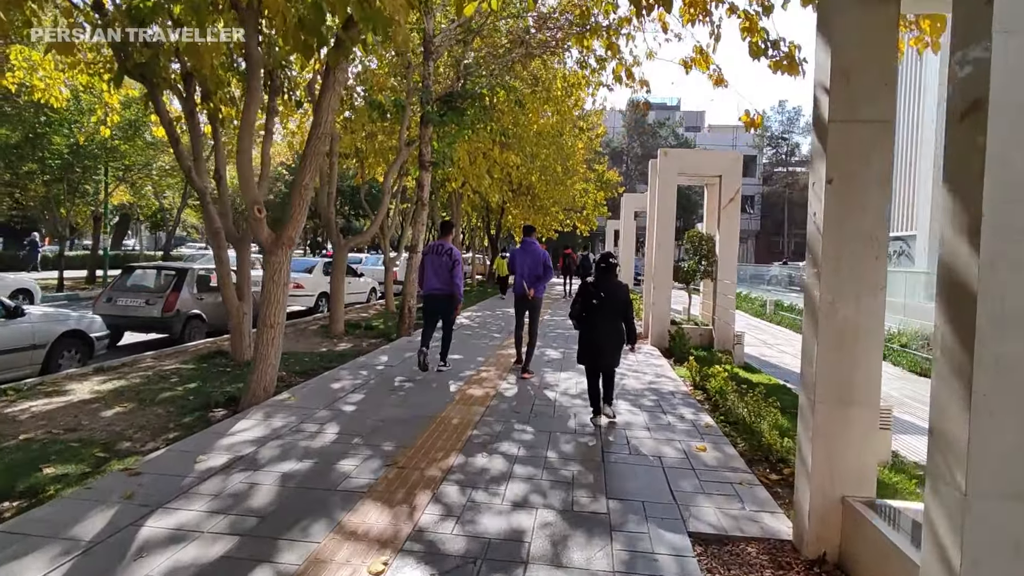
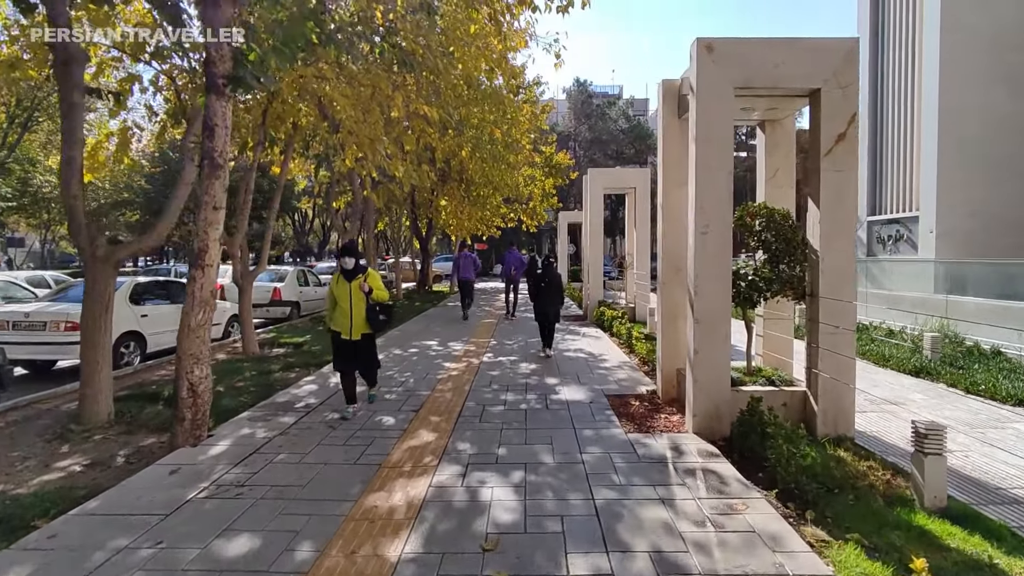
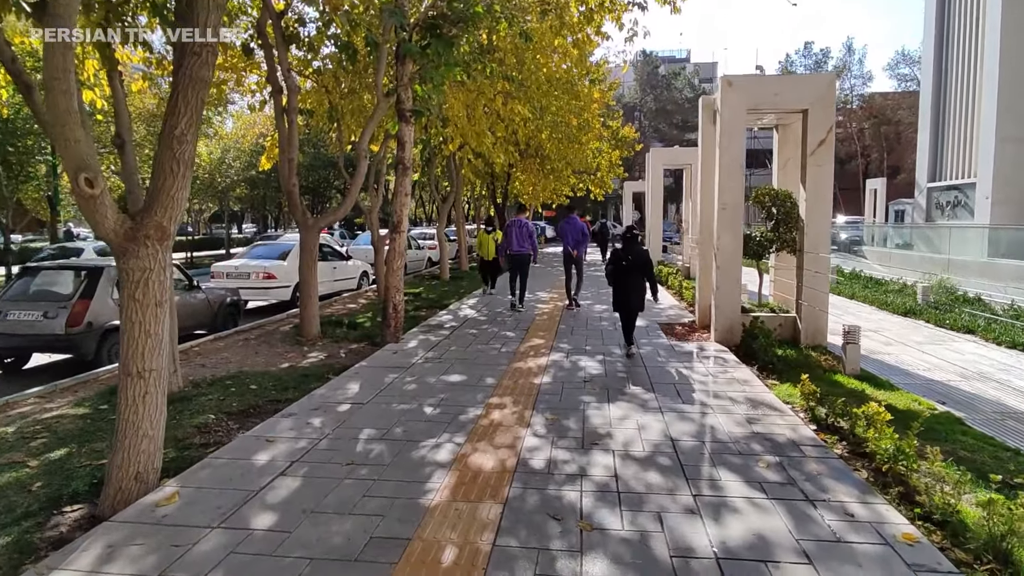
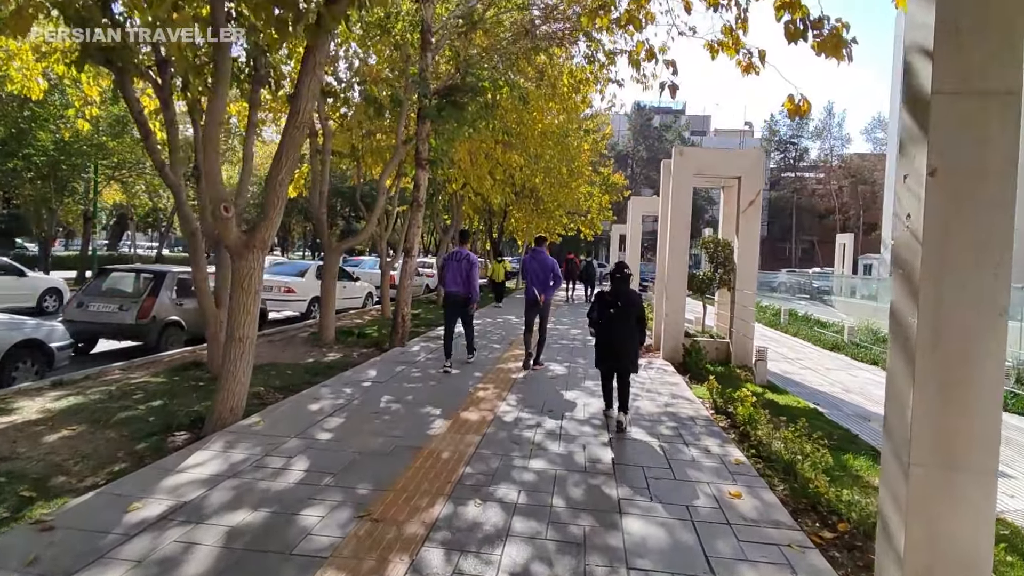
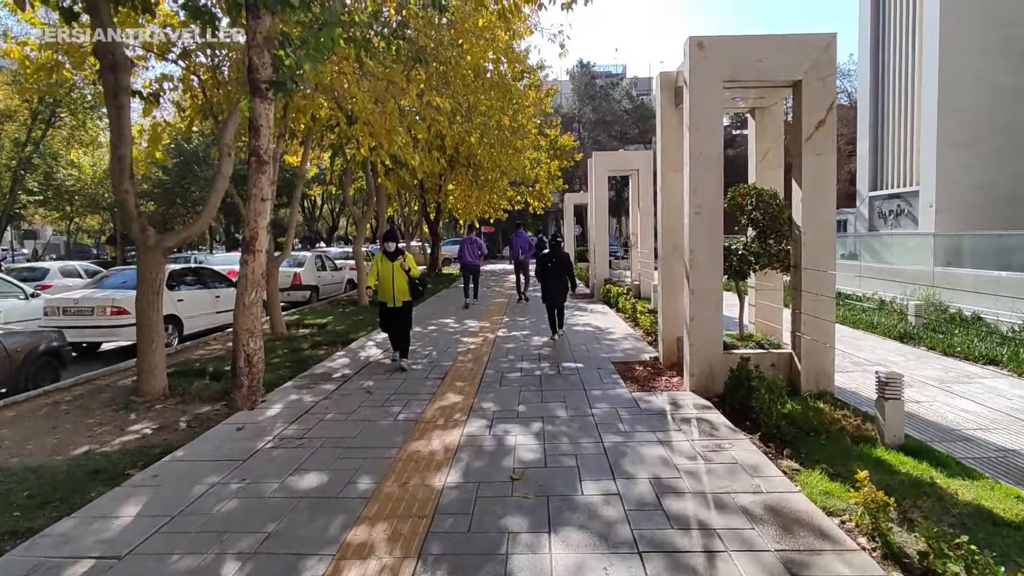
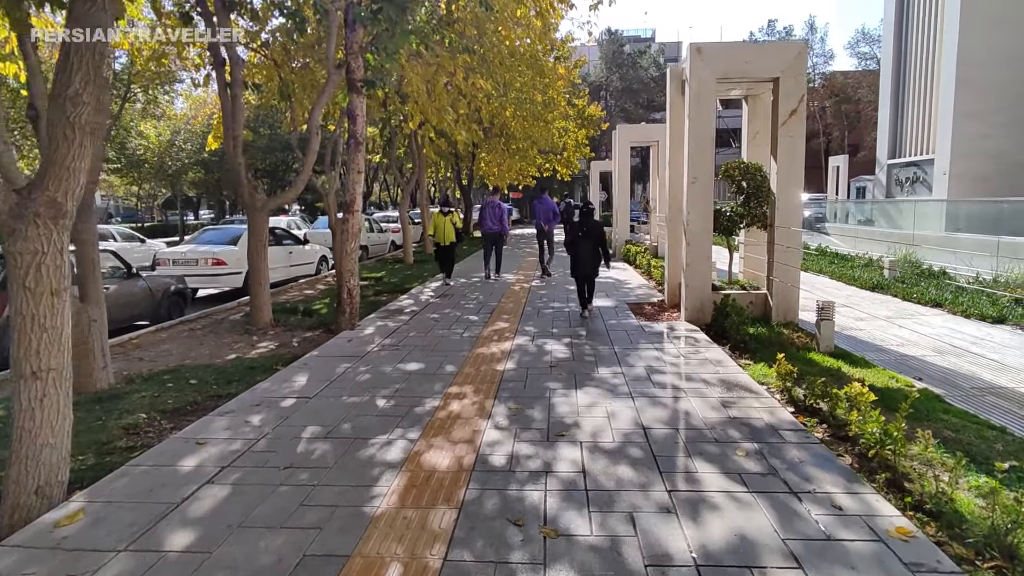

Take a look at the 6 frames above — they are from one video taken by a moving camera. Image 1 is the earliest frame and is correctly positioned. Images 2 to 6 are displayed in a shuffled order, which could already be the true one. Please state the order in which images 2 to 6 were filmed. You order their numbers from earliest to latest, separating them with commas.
4, 3, 6, 5, 2
